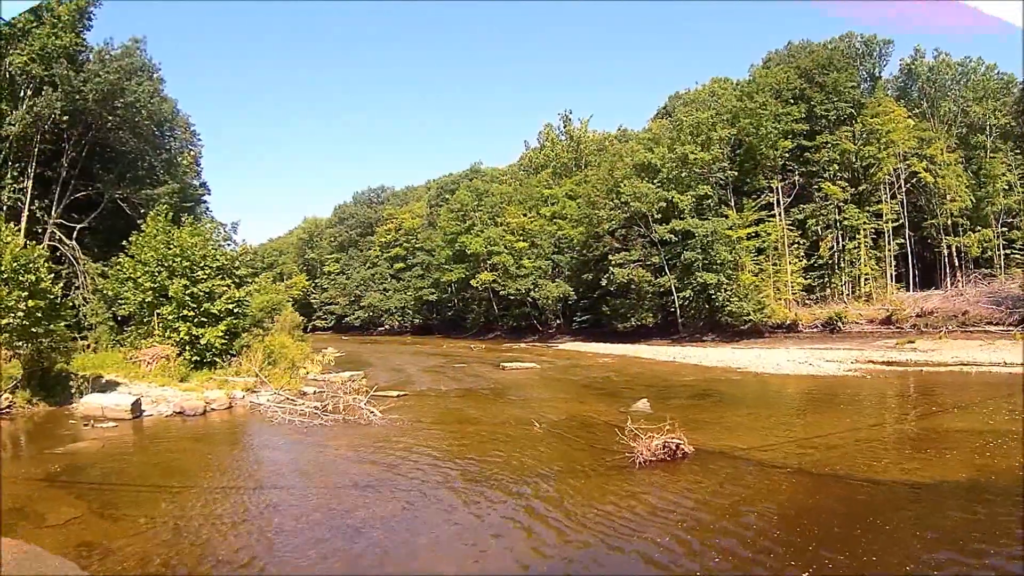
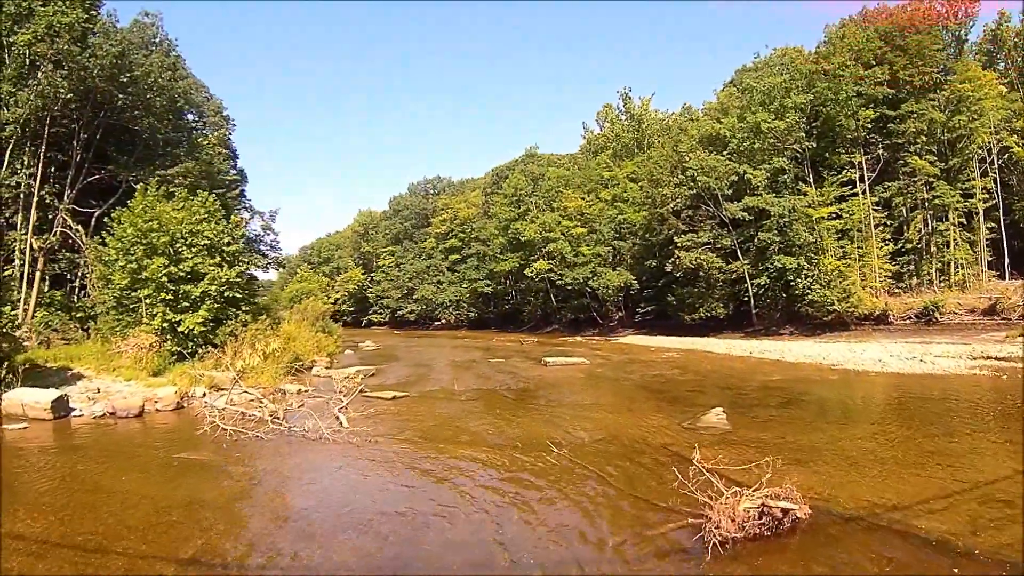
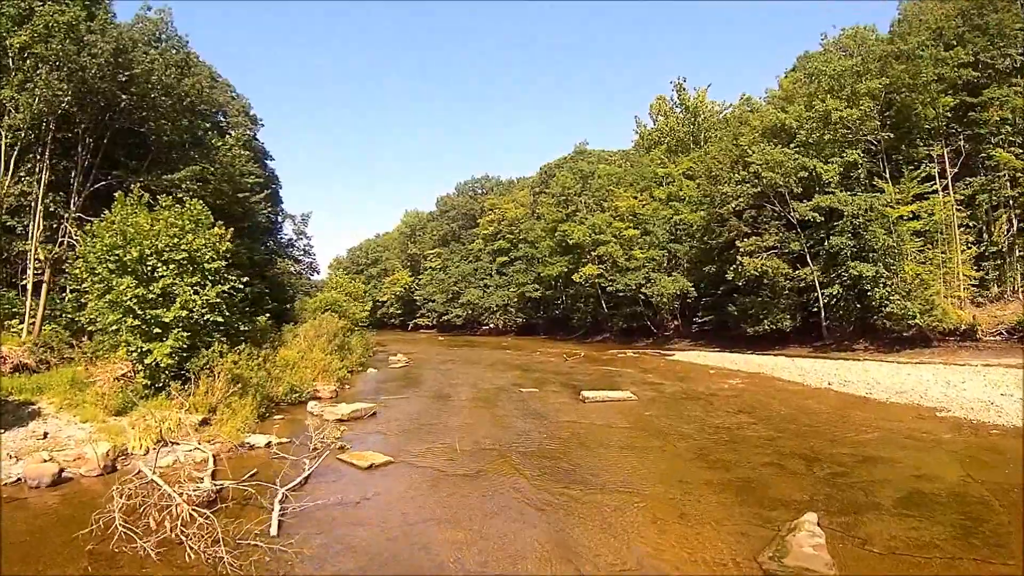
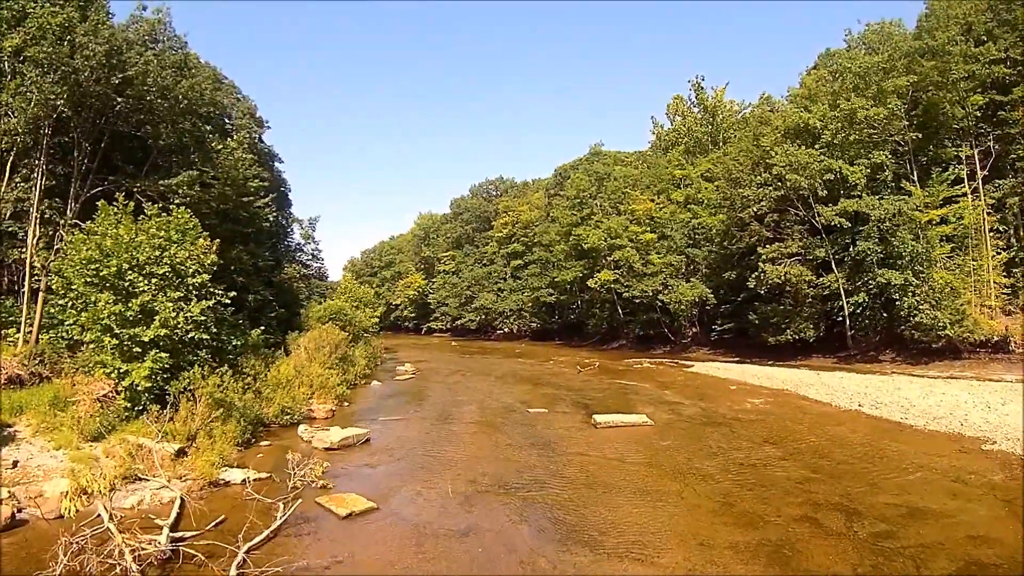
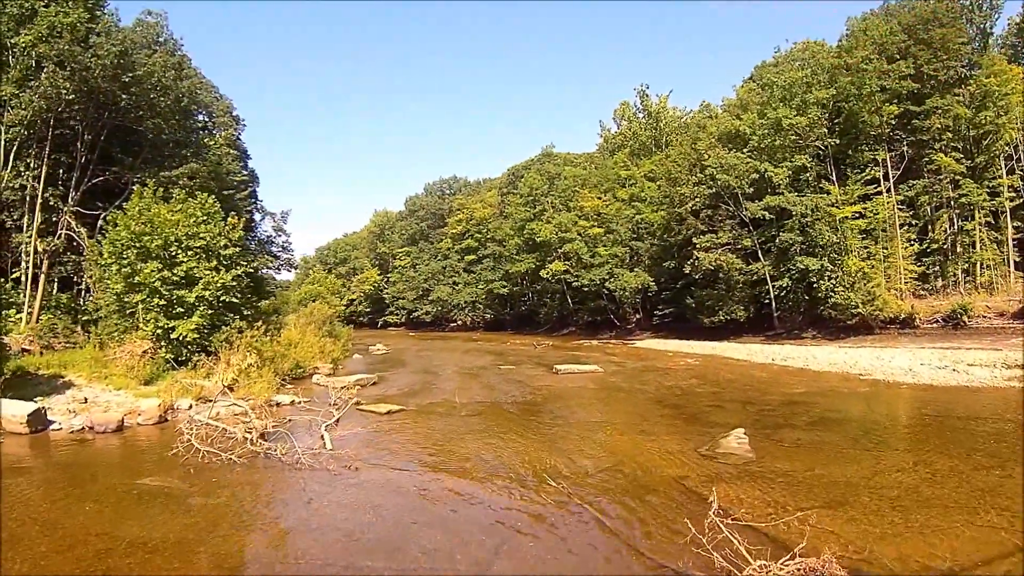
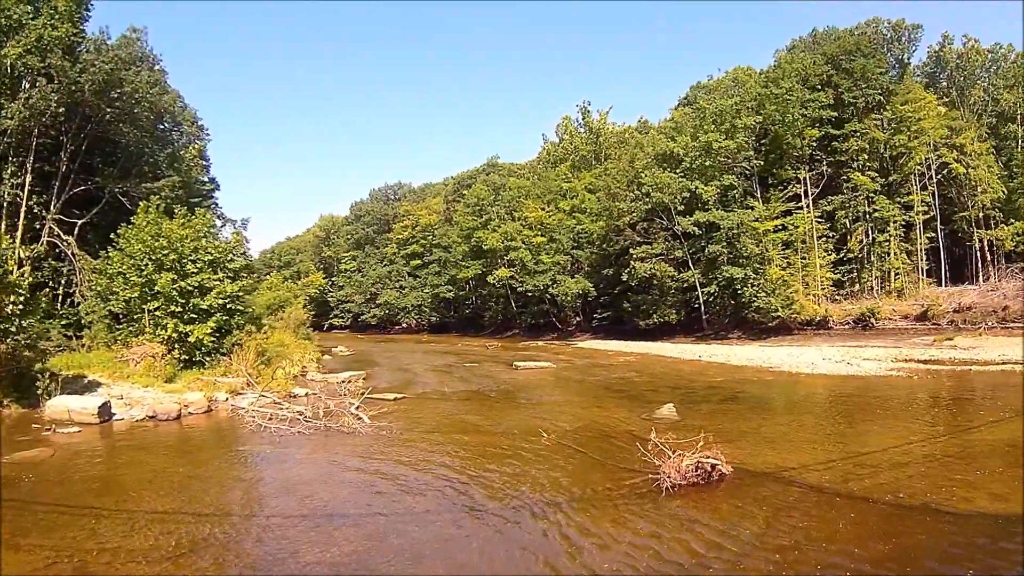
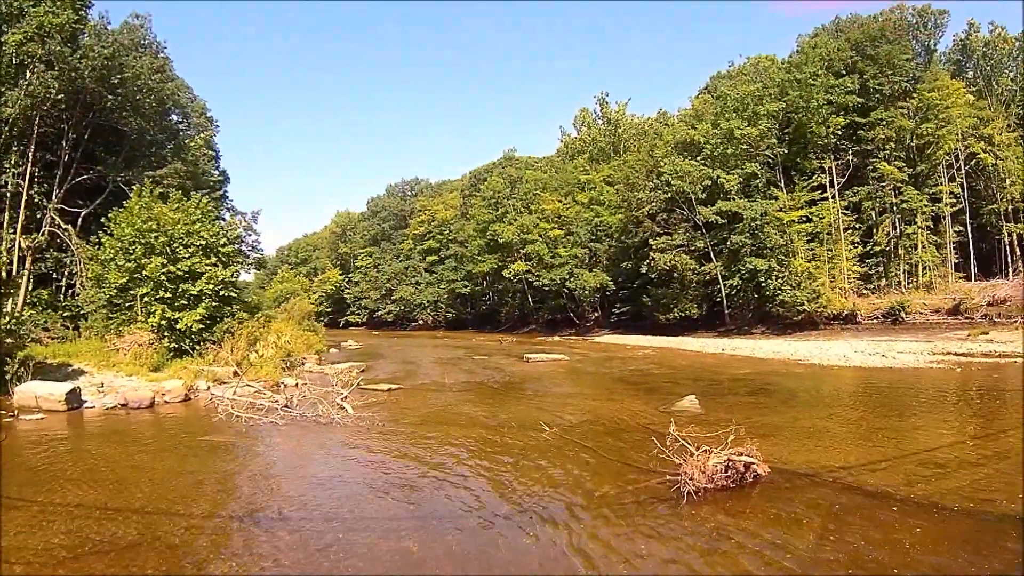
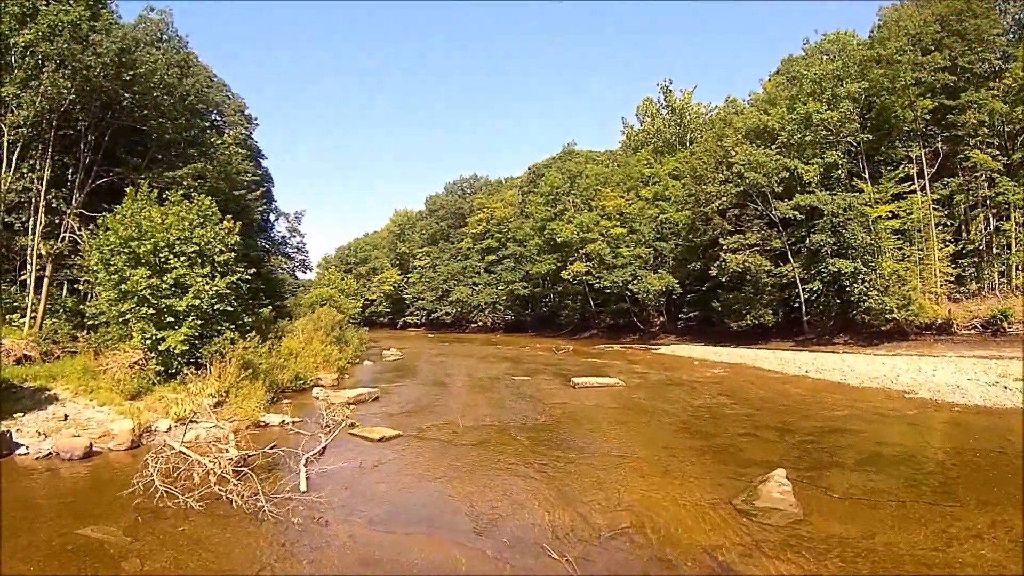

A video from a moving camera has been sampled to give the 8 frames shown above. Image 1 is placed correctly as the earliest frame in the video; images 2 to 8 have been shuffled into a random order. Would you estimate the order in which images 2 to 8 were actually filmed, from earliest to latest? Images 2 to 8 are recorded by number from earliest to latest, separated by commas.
6, 7, 2, 5, 8, 3, 4
